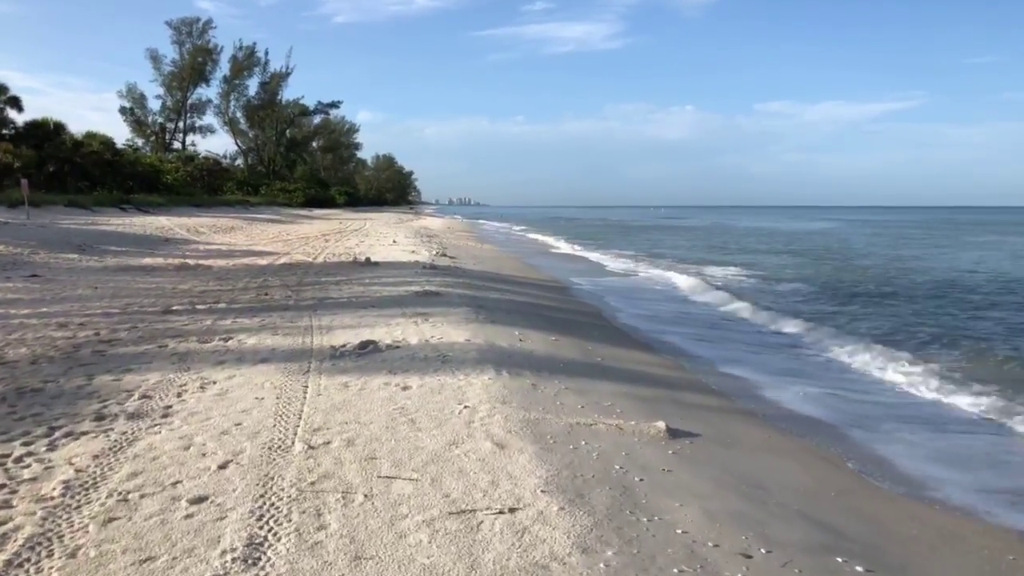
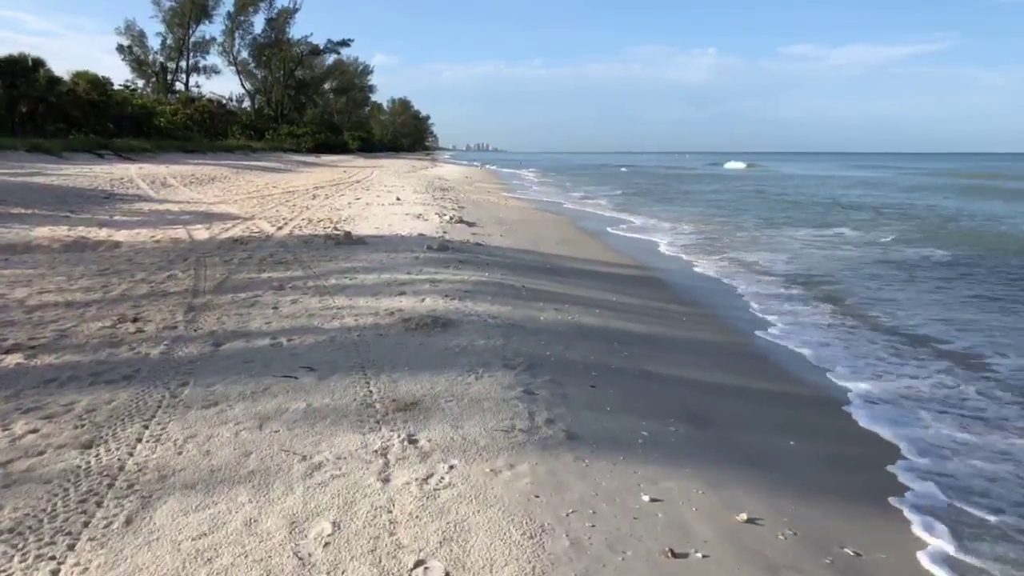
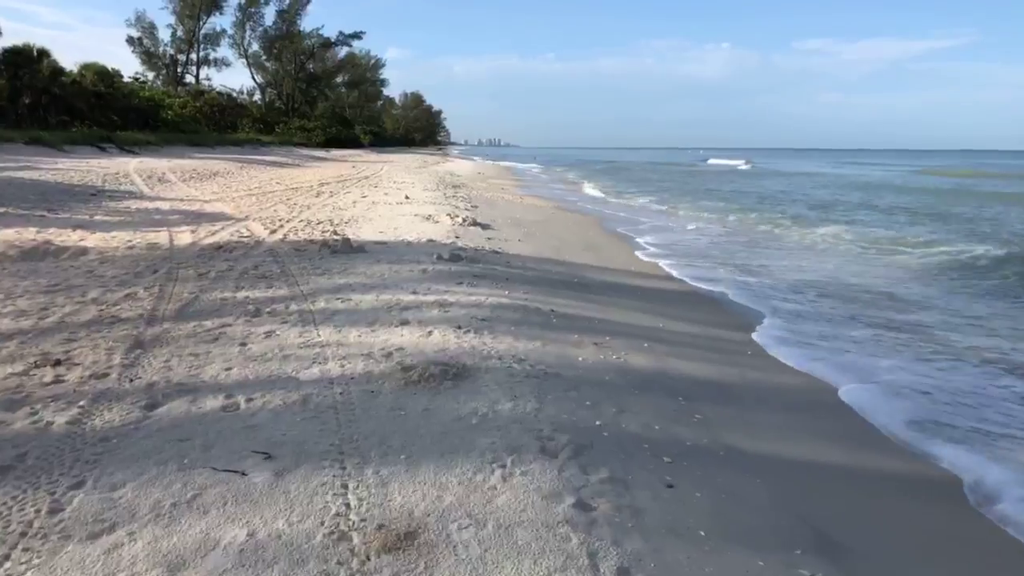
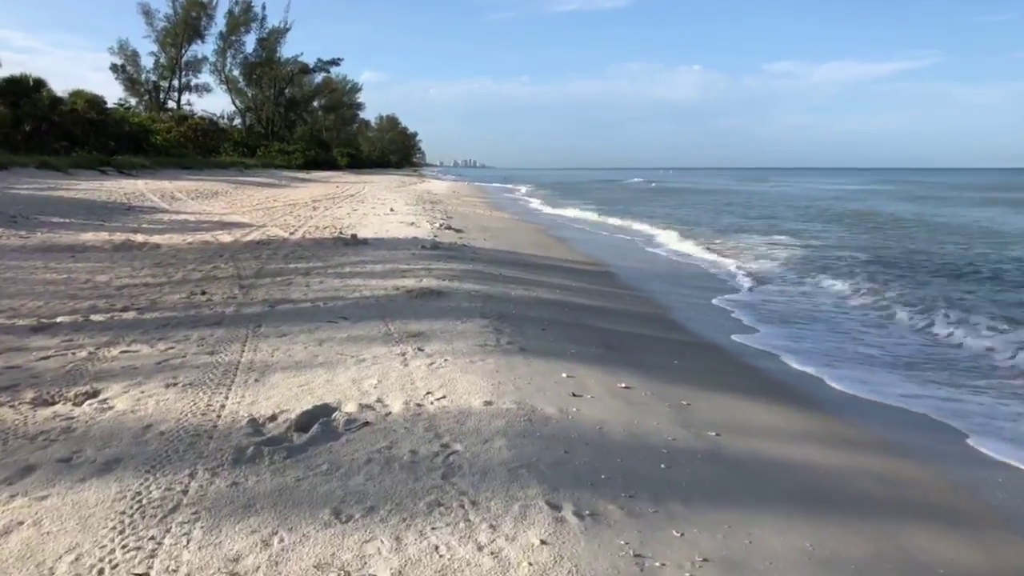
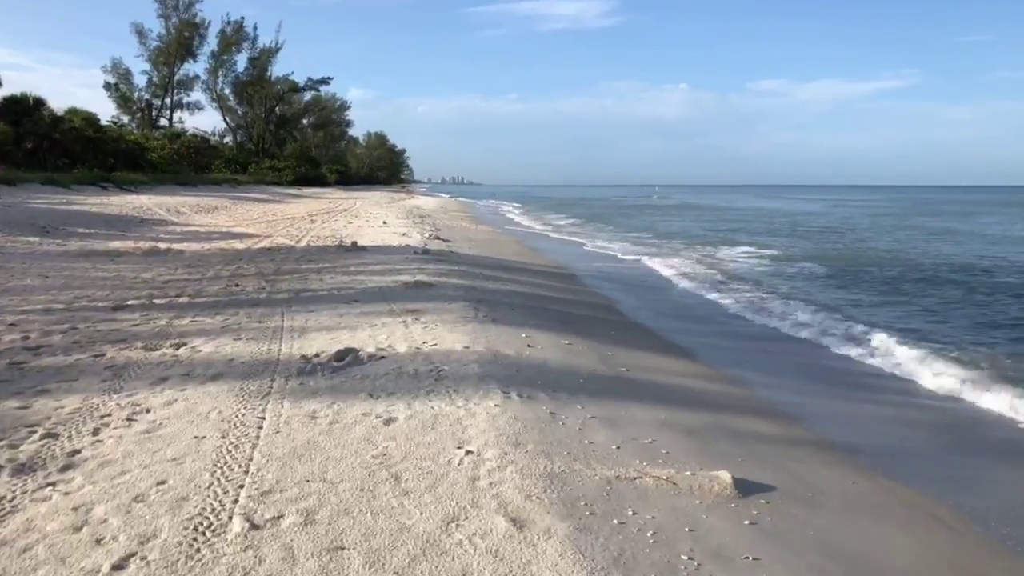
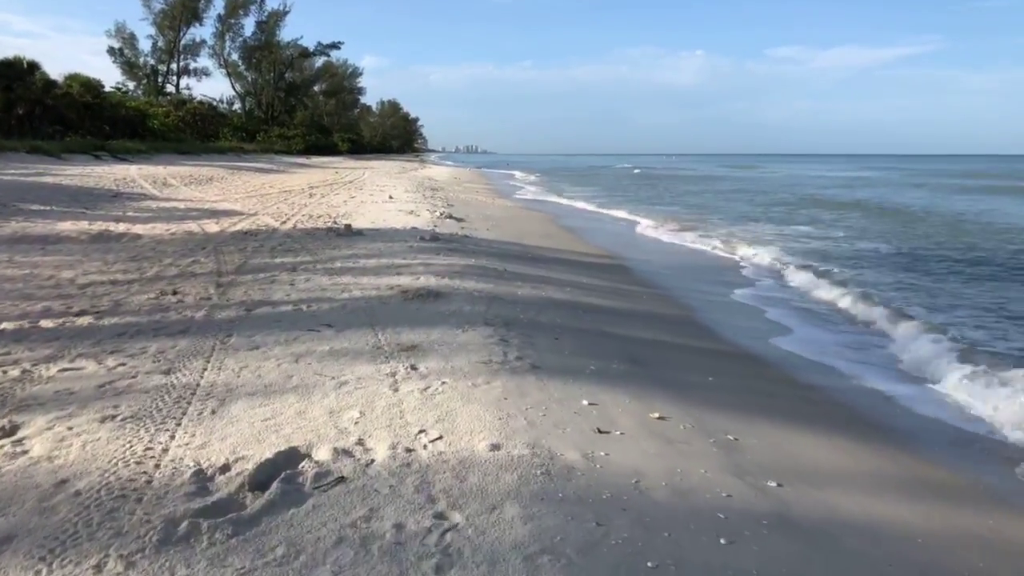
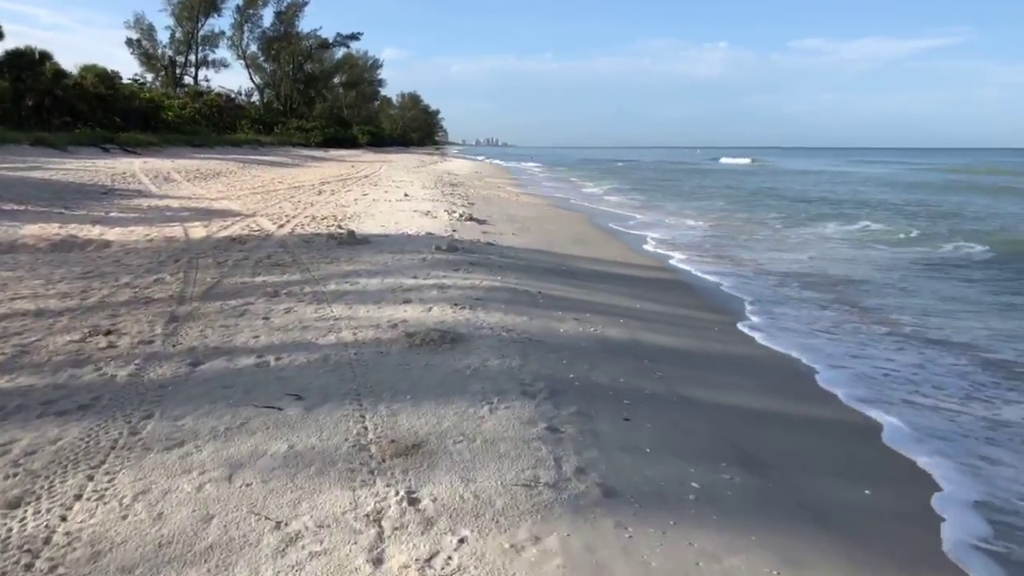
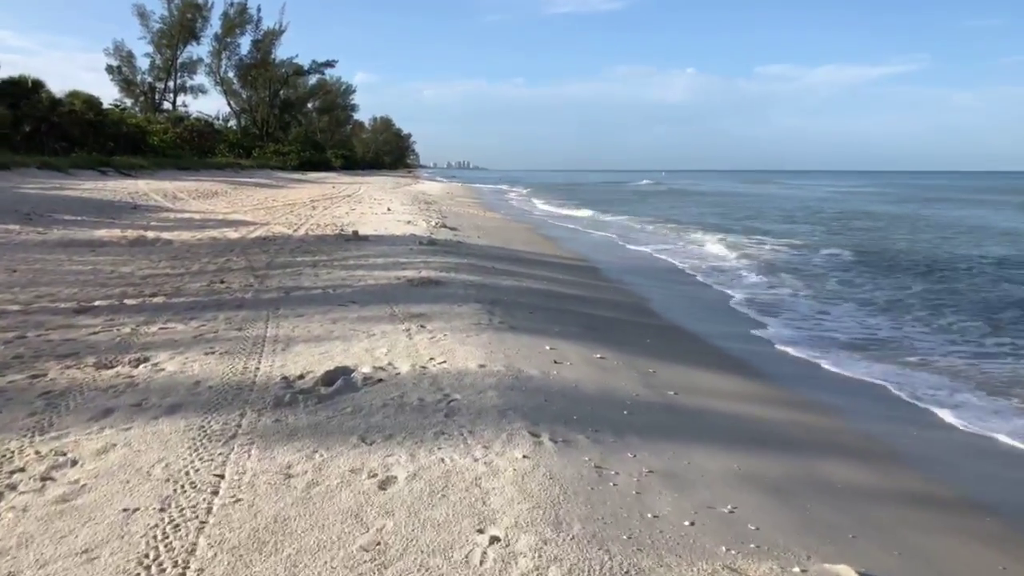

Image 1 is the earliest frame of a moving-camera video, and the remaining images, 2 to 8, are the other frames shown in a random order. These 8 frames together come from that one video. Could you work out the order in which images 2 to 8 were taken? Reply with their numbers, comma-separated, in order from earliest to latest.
5, 8, 4, 6, 2, 7, 3
